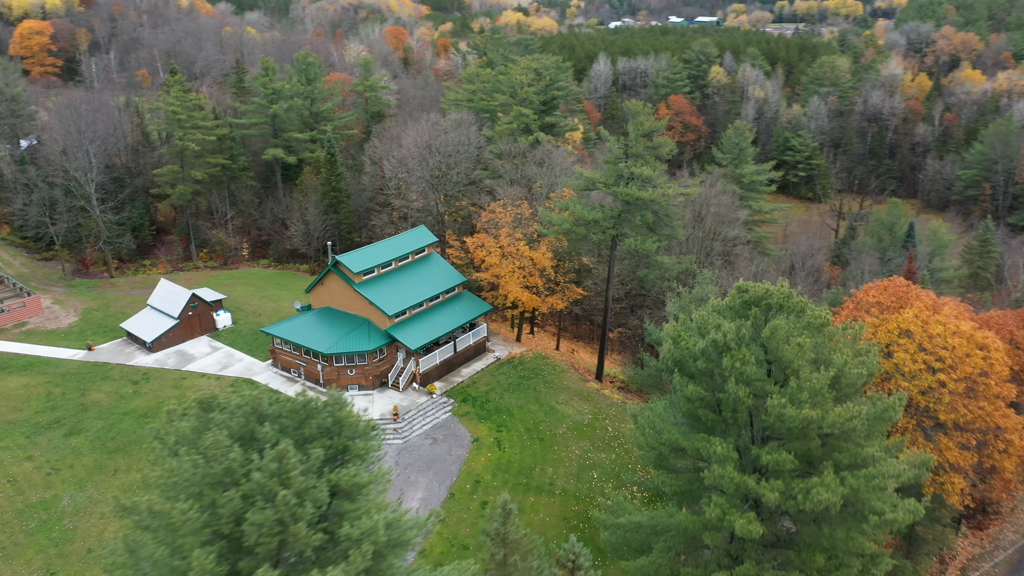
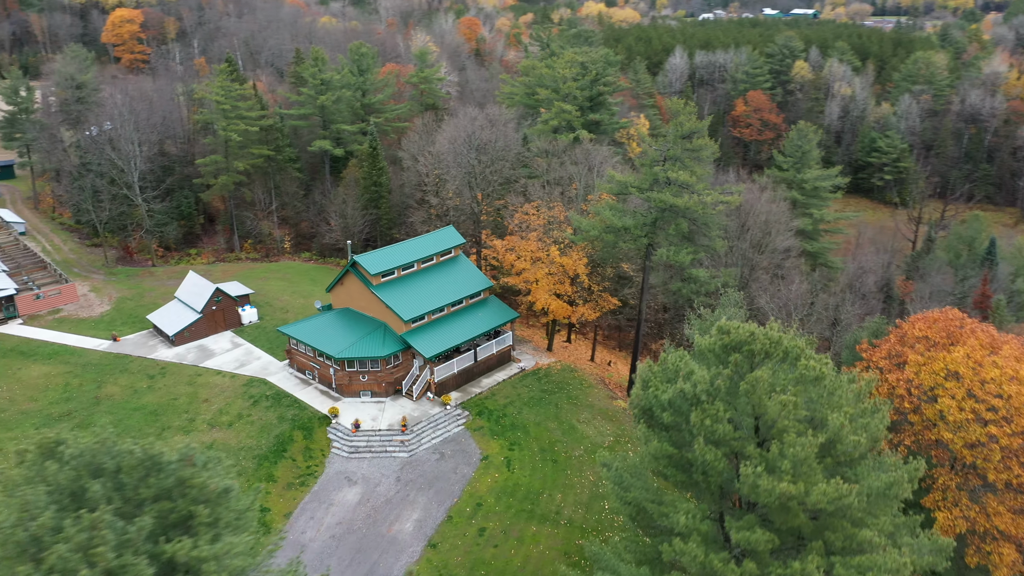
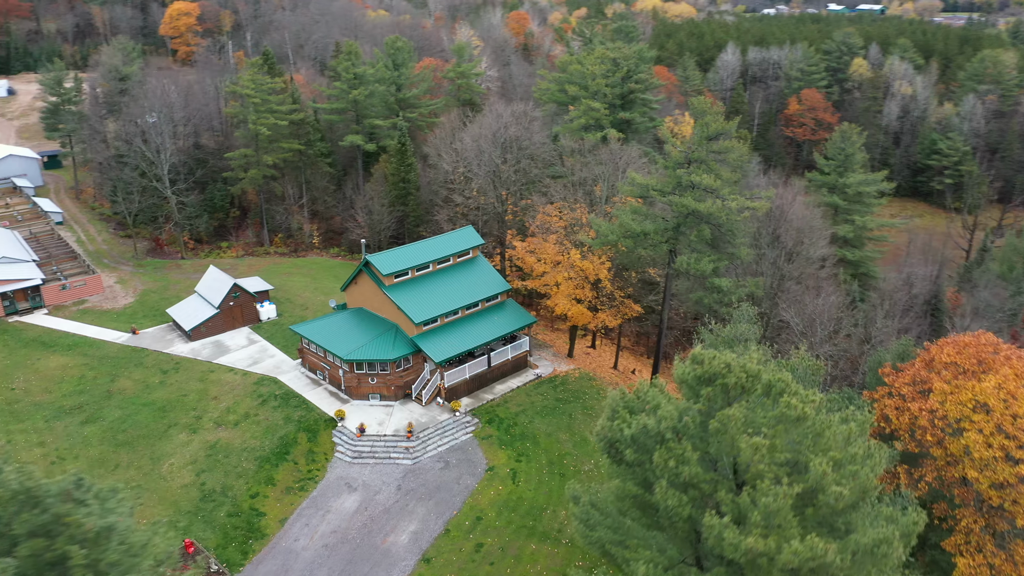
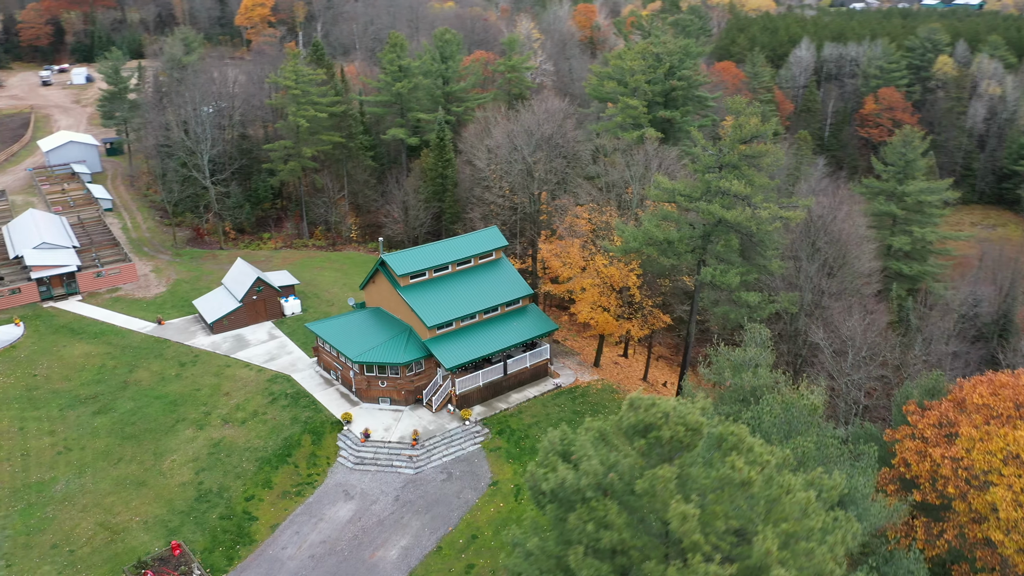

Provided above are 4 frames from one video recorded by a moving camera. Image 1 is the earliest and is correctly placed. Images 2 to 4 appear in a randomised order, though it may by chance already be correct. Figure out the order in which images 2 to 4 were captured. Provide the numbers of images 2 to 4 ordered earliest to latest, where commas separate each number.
2, 3, 4
